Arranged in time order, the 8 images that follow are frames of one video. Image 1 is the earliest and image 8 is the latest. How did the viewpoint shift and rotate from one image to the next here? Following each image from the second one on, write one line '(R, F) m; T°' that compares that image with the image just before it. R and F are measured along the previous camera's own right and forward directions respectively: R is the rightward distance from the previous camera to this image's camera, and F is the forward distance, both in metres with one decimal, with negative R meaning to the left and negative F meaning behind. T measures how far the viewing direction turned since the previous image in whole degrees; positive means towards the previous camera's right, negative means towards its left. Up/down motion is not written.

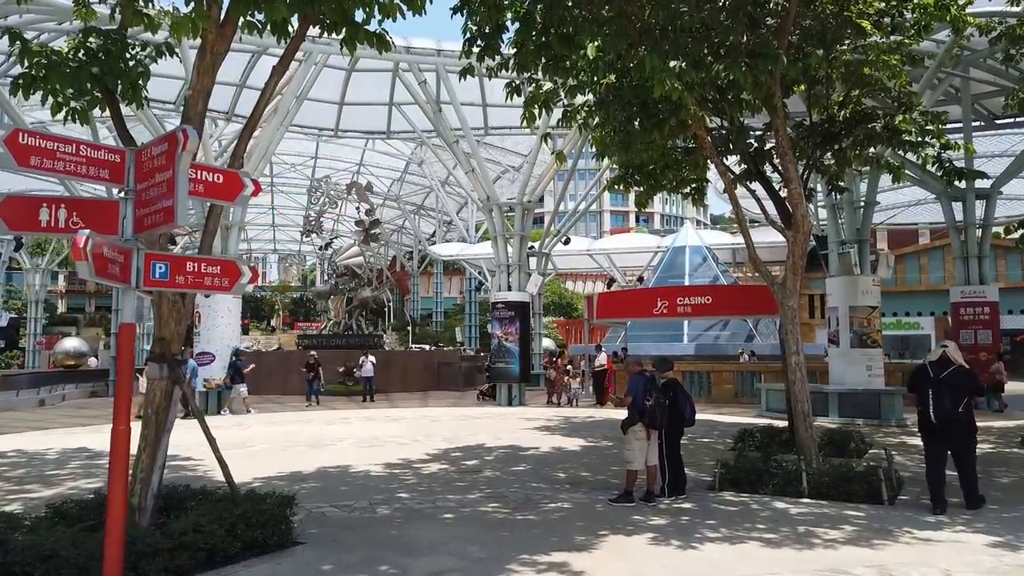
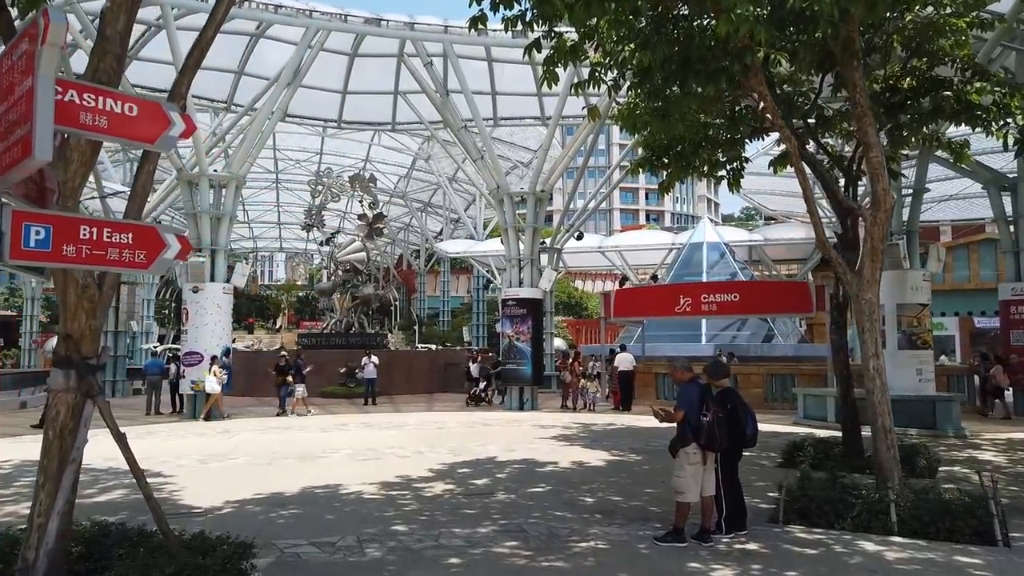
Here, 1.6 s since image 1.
(-0.1, +1.5) m; -1°
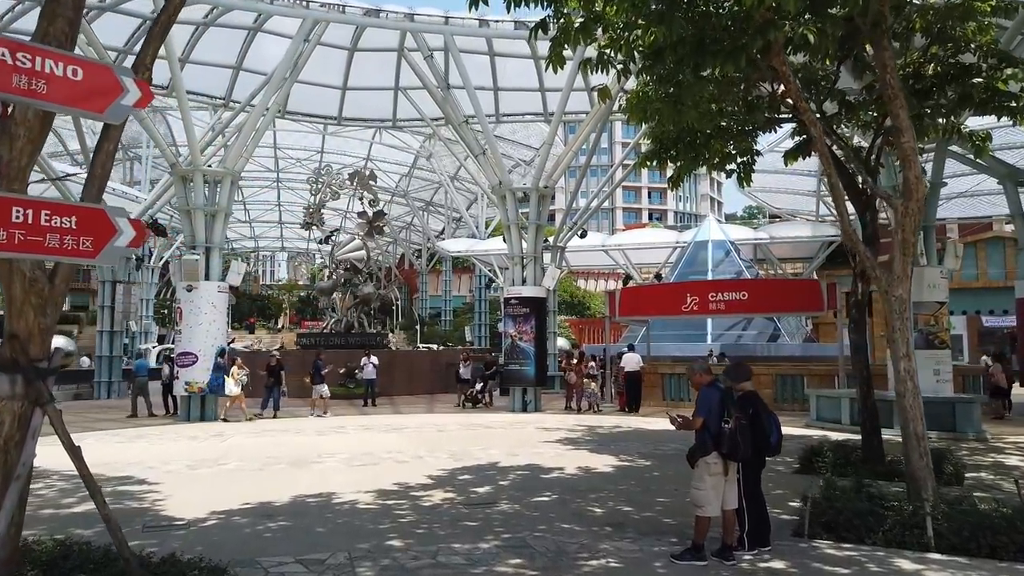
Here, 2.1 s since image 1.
(0.0, +0.5) m; 0°
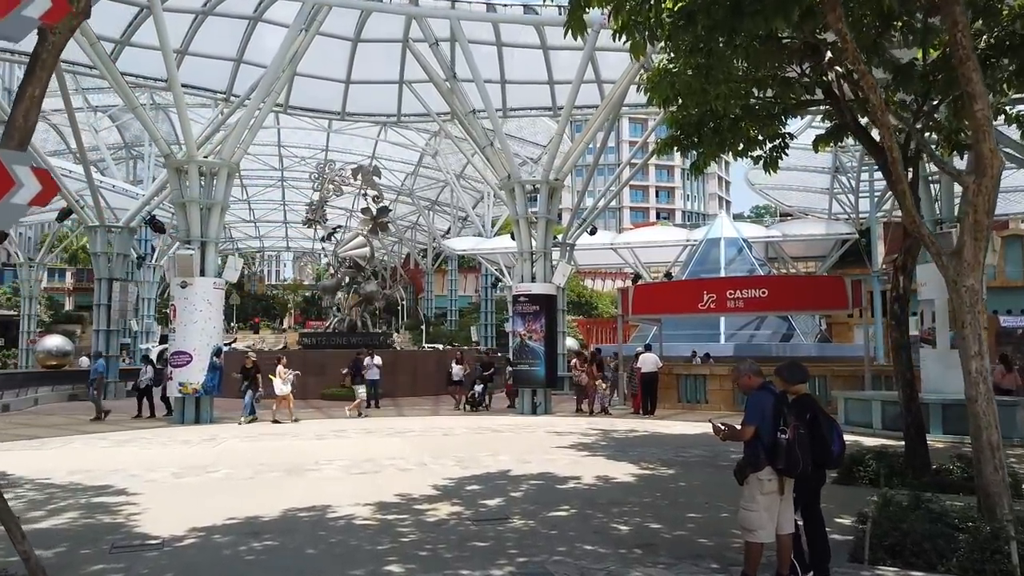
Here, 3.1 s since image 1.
(-0.1, +0.8) m; 0°
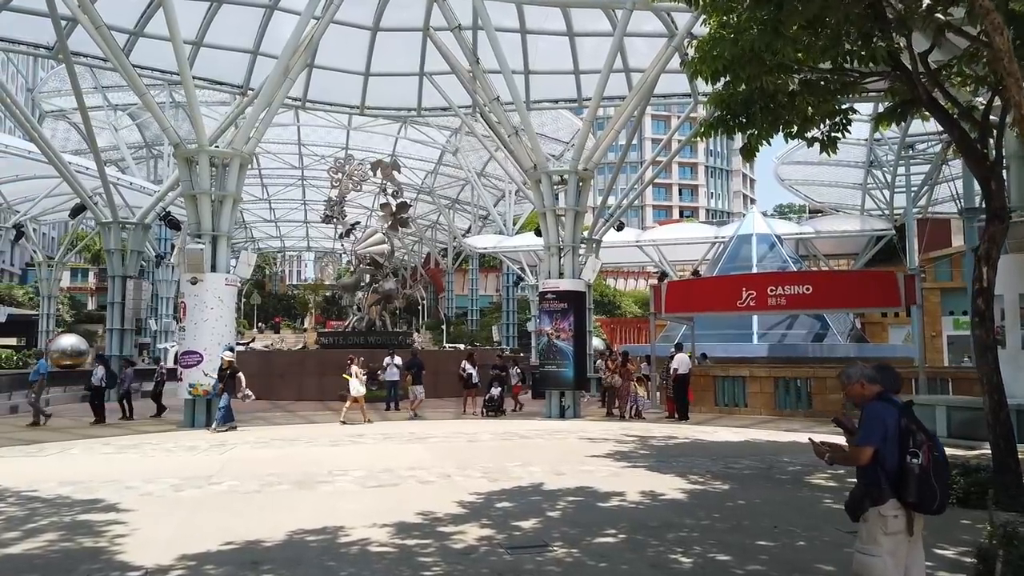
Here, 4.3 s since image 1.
(-0.2, +1.0) m; -1°
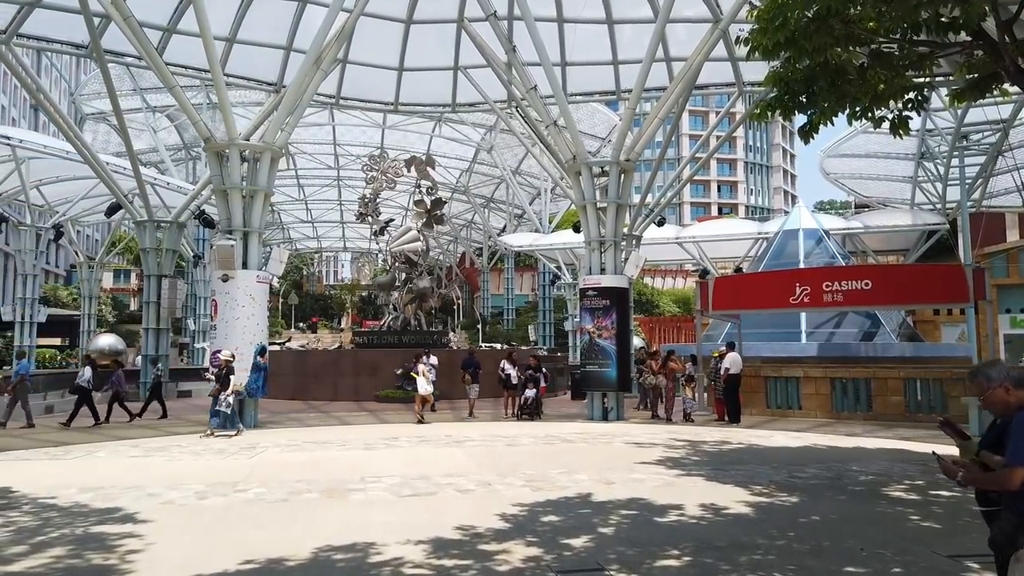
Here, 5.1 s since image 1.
(-0.1, +0.7) m; -3°
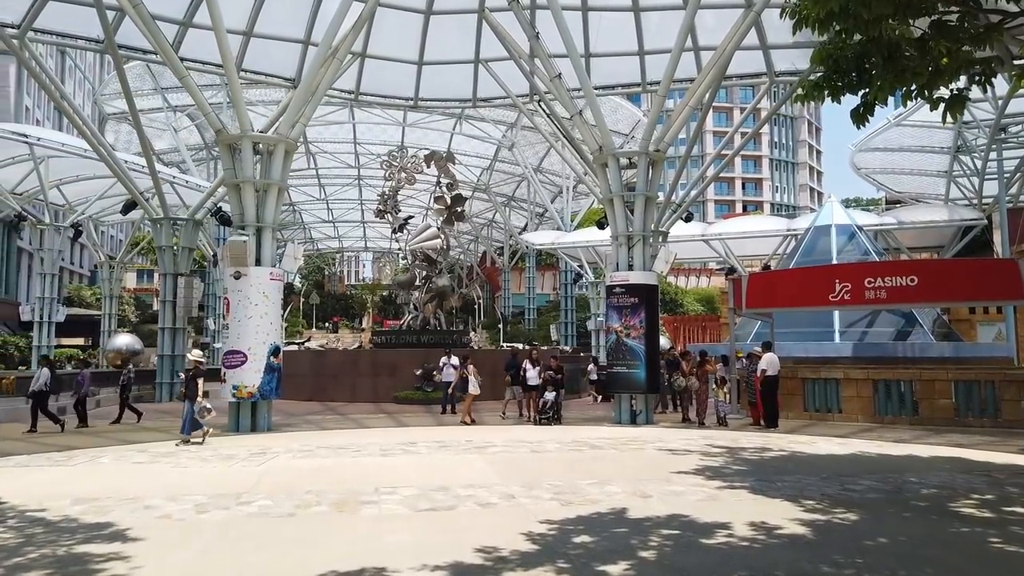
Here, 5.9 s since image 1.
(-0.1, +0.7) m; -2°
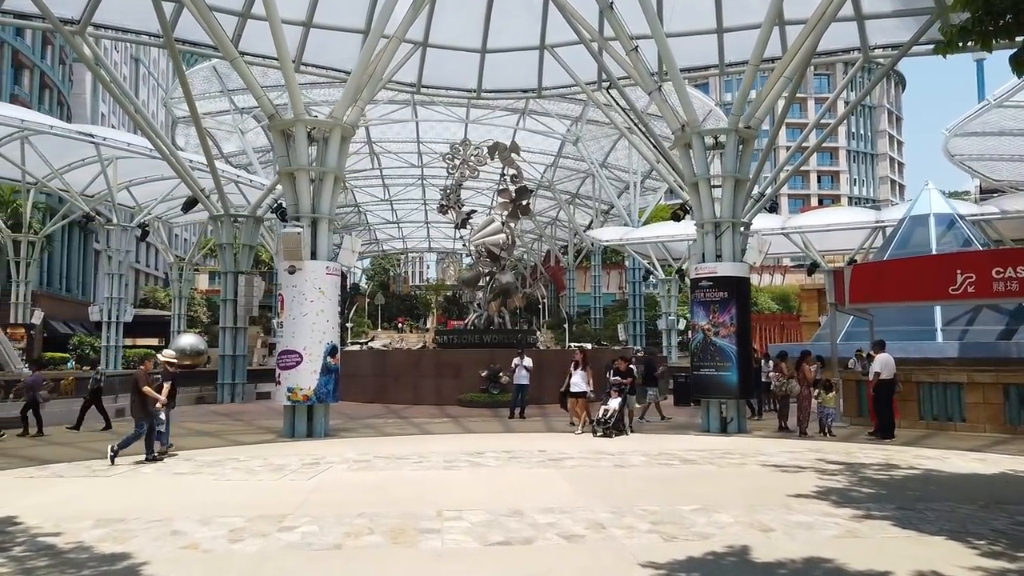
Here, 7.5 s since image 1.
(-0.2, +1.4) m; -5°
